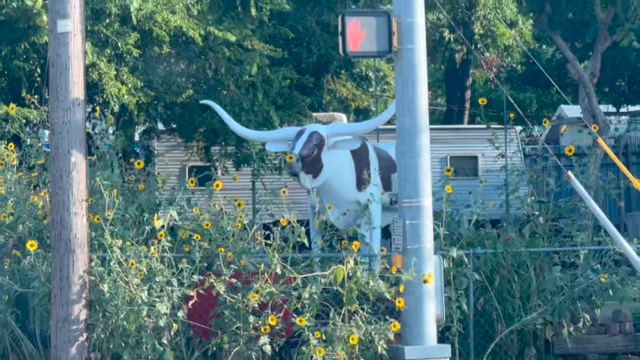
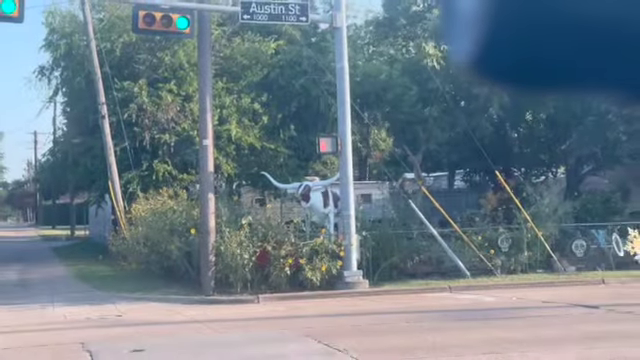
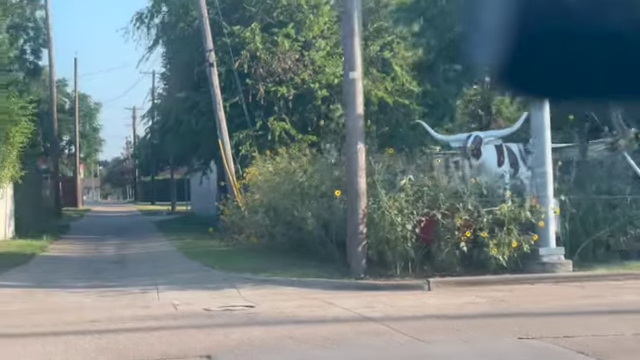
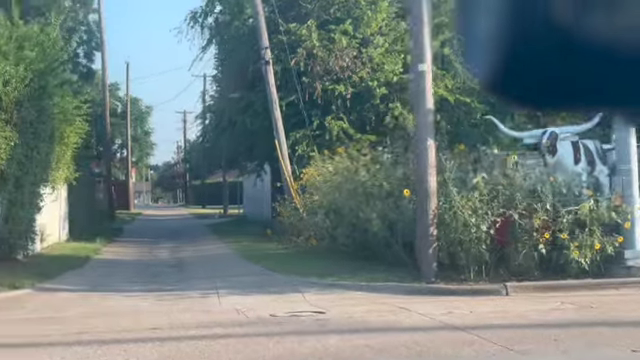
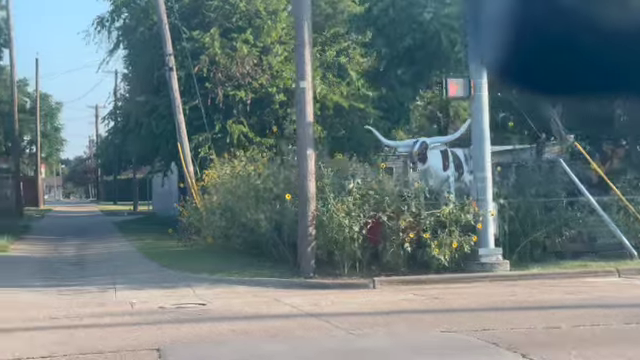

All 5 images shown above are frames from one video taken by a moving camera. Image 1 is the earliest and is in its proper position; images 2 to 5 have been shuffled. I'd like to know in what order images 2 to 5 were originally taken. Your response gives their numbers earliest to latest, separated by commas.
2, 5, 3, 4
